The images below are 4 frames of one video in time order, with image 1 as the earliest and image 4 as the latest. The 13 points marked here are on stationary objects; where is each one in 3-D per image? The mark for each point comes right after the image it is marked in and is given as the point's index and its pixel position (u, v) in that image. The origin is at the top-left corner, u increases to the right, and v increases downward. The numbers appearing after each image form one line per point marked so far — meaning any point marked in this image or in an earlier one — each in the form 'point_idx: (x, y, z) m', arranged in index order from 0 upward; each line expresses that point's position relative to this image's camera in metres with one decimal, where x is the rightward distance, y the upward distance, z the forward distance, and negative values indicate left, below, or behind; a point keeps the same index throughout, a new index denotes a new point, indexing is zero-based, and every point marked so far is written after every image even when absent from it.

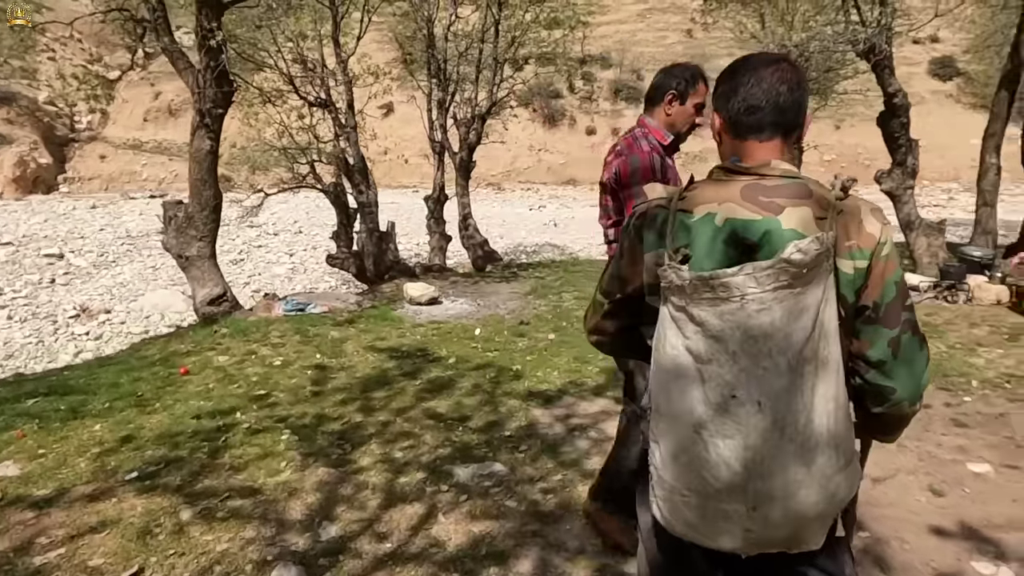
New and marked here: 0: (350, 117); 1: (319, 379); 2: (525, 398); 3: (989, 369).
0: (-2.9, +3.1, +12.0) m
1: (-1.9, -0.9, +6.4) m
2: (+0.1, -1.0, +5.9) m
3: (+4.6, -0.8, +6.4) m
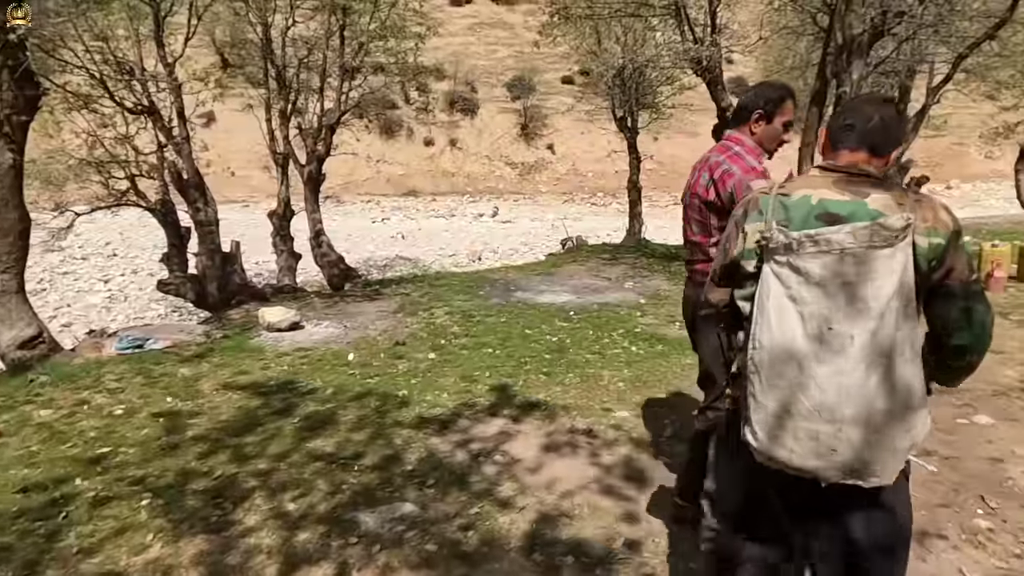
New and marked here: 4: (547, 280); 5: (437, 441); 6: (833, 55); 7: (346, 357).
0: (-5.4, +2.6, +10.8) m
1: (-2.8, -1.2, +5.5) m
2: (-0.8, -1.1, +5.5) m
3: (+3.5, -0.7, +7.1) m
4: (+0.6, +0.1, +11.8) m
5: (-0.6, -1.2, +5.2) m
6: (+5.0, +3.7, +10.4) m
7: (-1.8, -0.8, +7.4) m
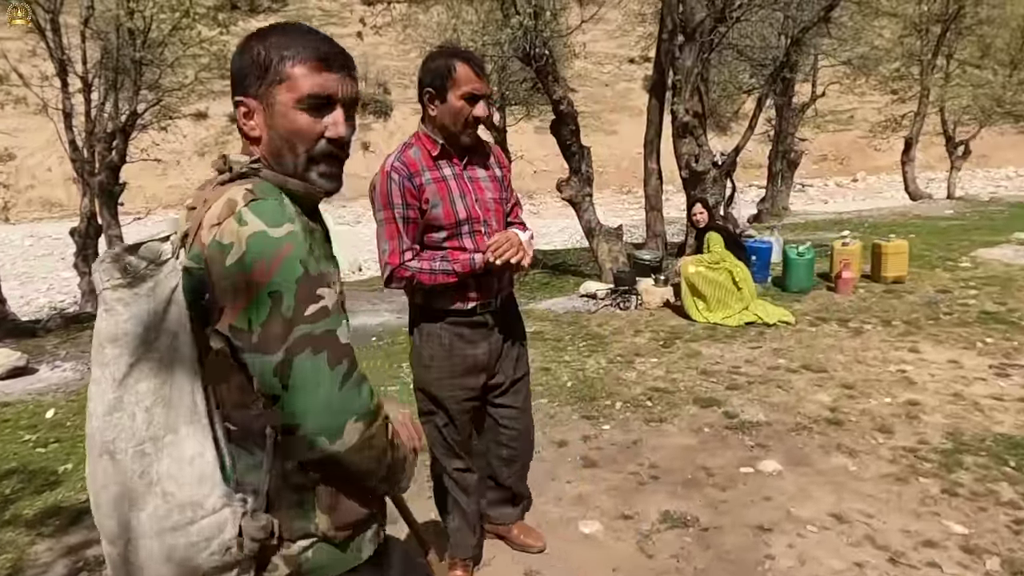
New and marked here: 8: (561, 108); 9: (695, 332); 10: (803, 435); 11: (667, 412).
0: (-8.1, +2.1, +9.0) m
1: (-4.9, -1.5, +4.0) m
2: (-2.9, -1.5, +4.1) m
3: (+1.1, -0.9, +6.1) m
4: (-2.1, -0.1, +10.5) m
5: (-2.7, -1.5, +3.9) m
6: (+2.2, +3.6, +9.5) m
7: (-4.2, -1.1, +5.9) m
8: (+0.7, +2.6, +9.7) m
9: (+2.1, -0.5, +7.6) m
10: (+2.2, -1.1, +5.0) m
11: (+1.3, -1.0, +5.5) m
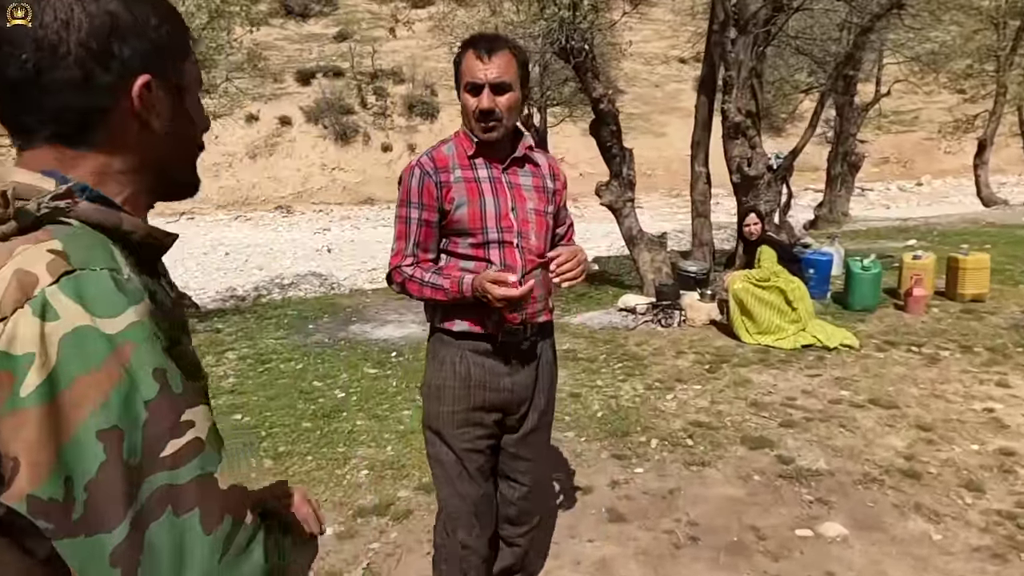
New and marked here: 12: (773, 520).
0: (-7.7, +2.1, +8.9) m
1: (-4.9, -1.6, +3.7) m
2: (-2.9, -1.6, +3.7) m
3: (+1.3, -1.1, +5.4) m
4: (-1.6, -0.3, +10.0) m
5: (-2.7, -1.6, +3.4) m
6: (+2.7, +3.4, +8.7) m
7: (-4.0, -1.2, +5.6) m
8: (+1.2, +2.5, +9.0) m
9: (+2.4, -0.7, +6.8) m
10: (+2.3, -1.3, +4.3) m
11: (+1.4, -1.2, +4.8) m
12: (+1.6, -1.4, +4.0) m
